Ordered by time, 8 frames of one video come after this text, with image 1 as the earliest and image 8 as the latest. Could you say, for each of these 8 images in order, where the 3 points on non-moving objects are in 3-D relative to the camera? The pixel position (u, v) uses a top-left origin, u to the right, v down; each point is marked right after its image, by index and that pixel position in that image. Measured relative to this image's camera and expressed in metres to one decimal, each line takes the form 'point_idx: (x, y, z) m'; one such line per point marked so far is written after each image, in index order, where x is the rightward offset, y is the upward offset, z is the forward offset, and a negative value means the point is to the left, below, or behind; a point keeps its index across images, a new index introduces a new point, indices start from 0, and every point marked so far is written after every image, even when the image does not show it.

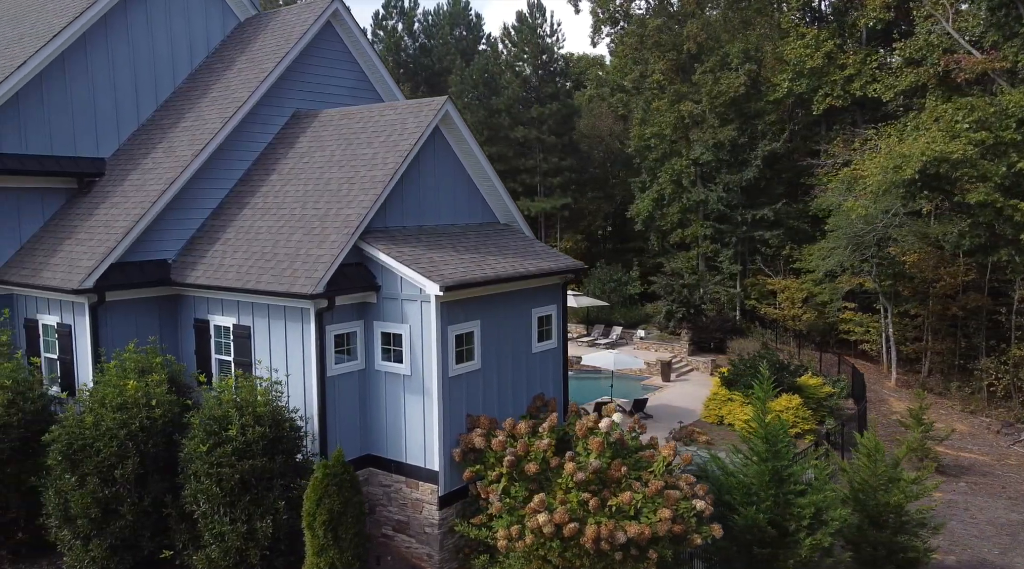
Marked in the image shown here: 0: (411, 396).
0: (-1.5, -1.7, +14.3) m
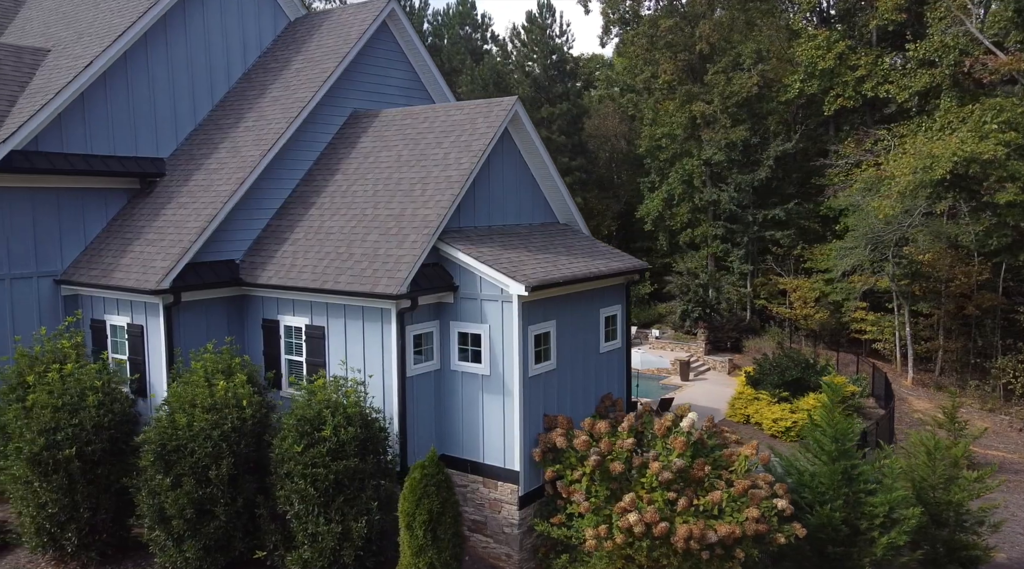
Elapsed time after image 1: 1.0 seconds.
0: (-0.3, -1.7, +14.4) m
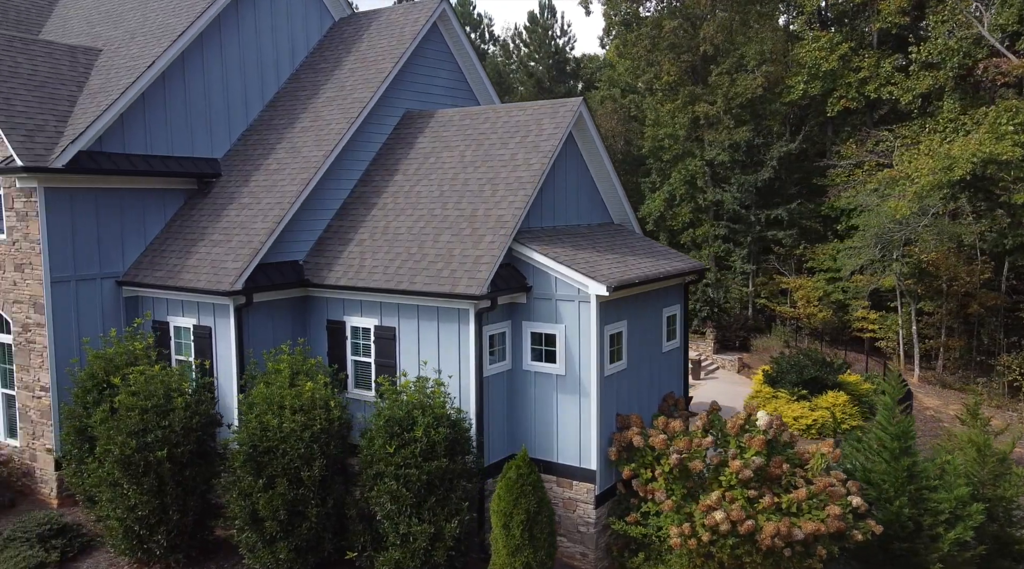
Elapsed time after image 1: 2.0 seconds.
0: (+0.8, -1.7, +14.4) m
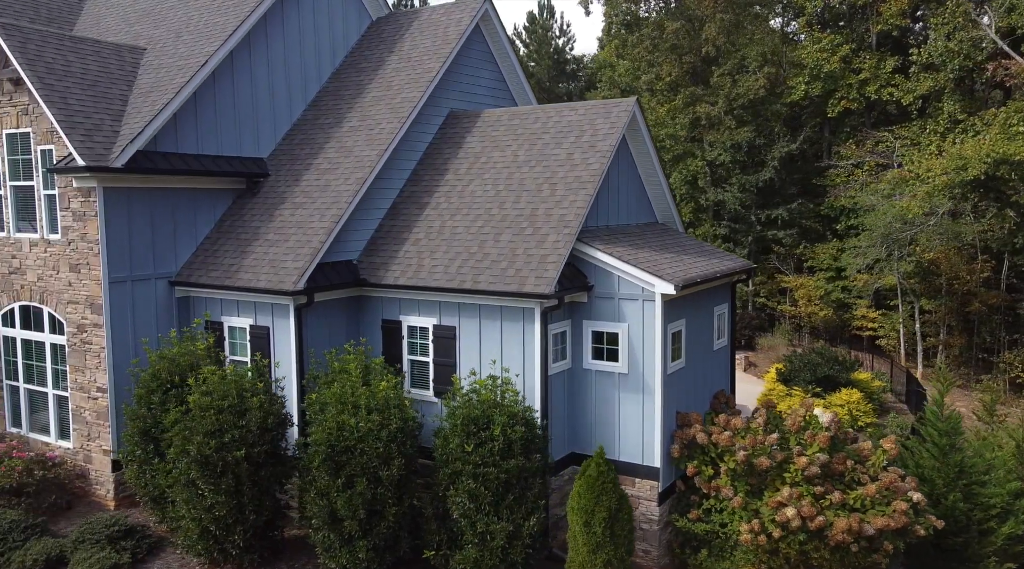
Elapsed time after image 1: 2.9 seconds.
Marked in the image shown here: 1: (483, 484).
0: (+1.8, -1.7, +14.5) m
1: (-0.4, -2.6, +12.4) m
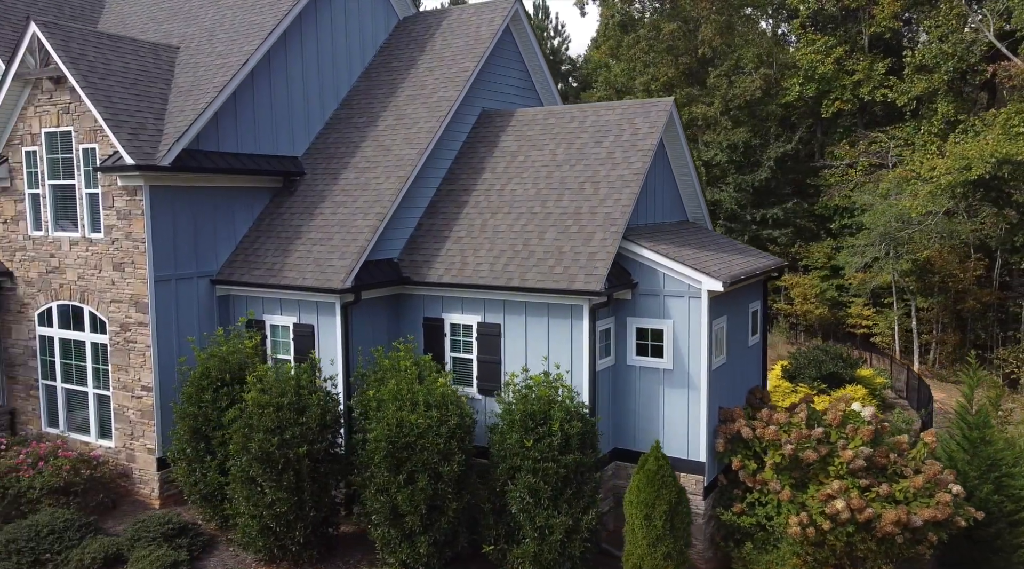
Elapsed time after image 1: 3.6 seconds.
0: (+2.5, -1.7, +14.7) m
1: (+0.4, -2.6, +12.5) m
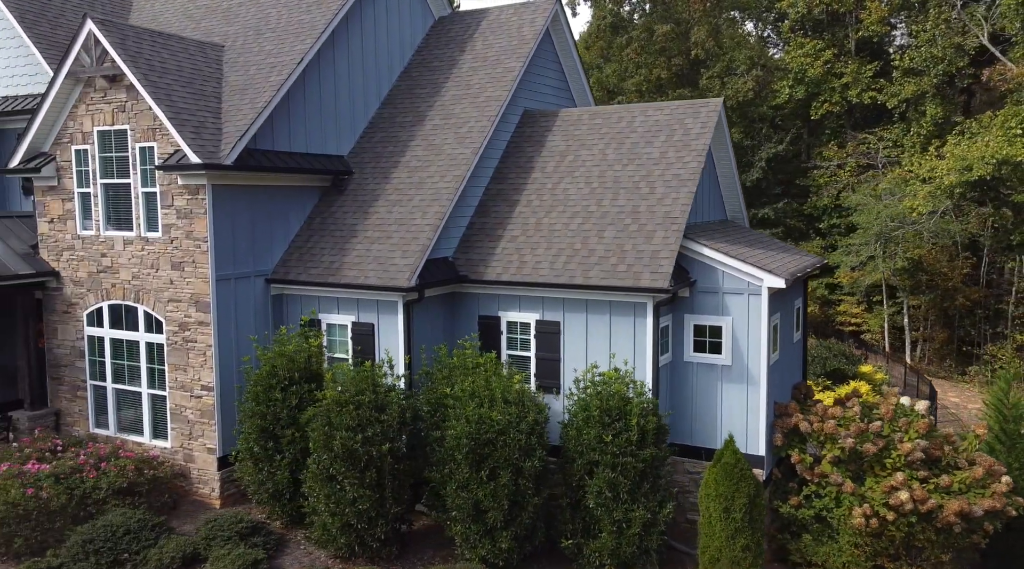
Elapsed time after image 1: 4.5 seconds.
0: (+3.5, -1.6, +15.0) m
1: (+1.5, -2.5, +12.7) m
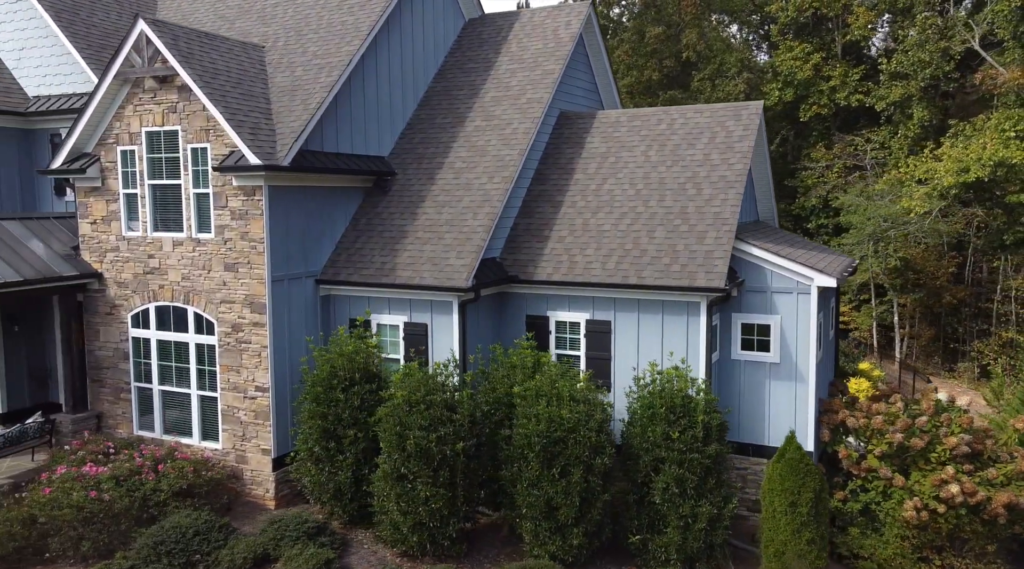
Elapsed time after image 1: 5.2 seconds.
0: (+4.3, -1.6, +15.3) m
1: (+2.4, -2.5, +13.0) m
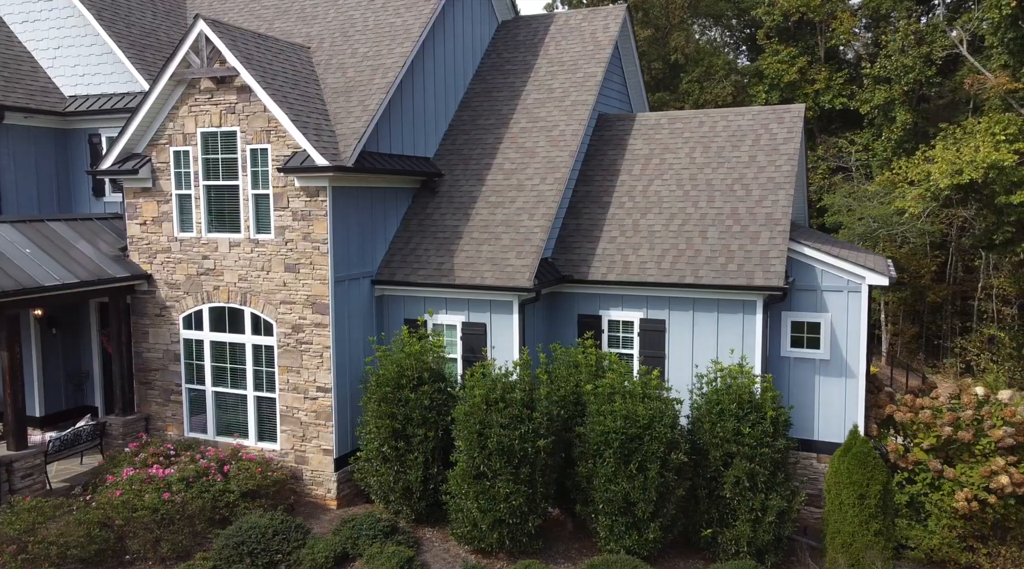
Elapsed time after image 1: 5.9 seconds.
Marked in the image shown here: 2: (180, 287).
0: (+5.3, -1.6, +15.7) m
1: (+3.5, -2.5, +13.3) m
2: (-5.7, 0.0, +16.1) m
